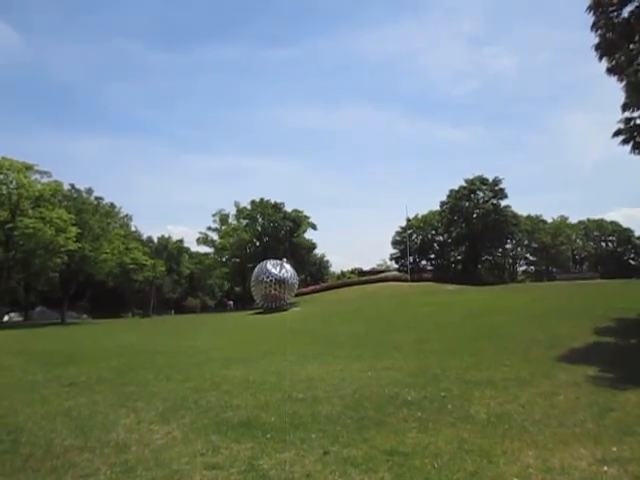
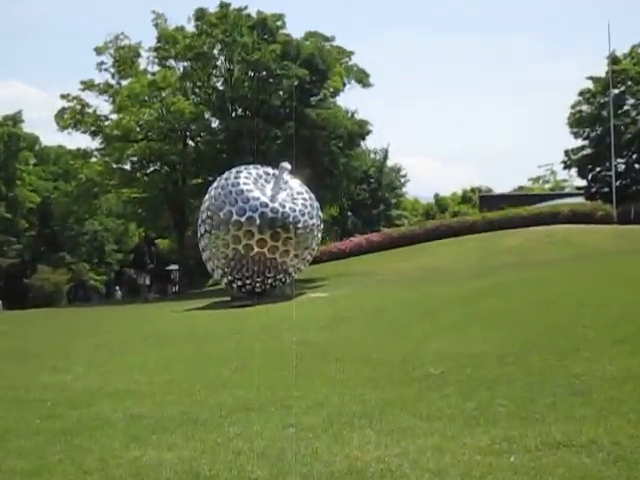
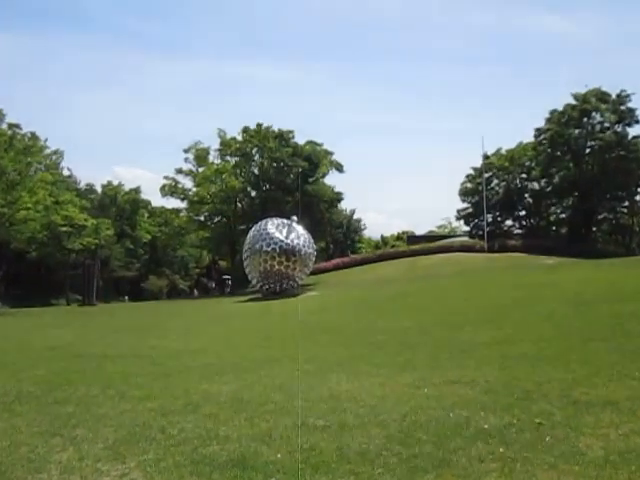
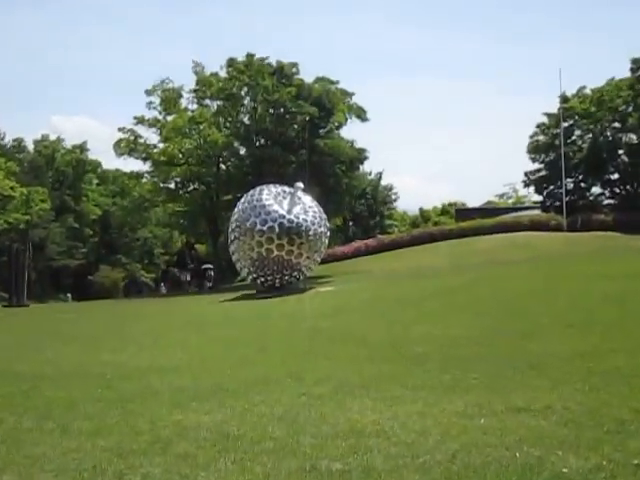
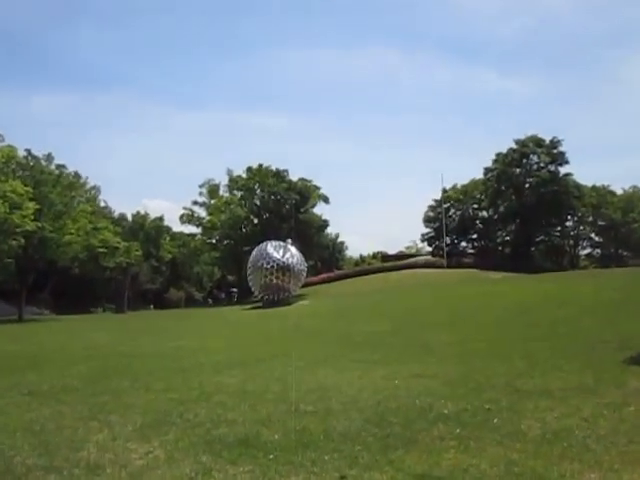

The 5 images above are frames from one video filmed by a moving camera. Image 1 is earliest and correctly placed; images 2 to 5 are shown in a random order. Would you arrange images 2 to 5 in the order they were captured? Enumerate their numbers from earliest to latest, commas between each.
5, 3, 4, 2
